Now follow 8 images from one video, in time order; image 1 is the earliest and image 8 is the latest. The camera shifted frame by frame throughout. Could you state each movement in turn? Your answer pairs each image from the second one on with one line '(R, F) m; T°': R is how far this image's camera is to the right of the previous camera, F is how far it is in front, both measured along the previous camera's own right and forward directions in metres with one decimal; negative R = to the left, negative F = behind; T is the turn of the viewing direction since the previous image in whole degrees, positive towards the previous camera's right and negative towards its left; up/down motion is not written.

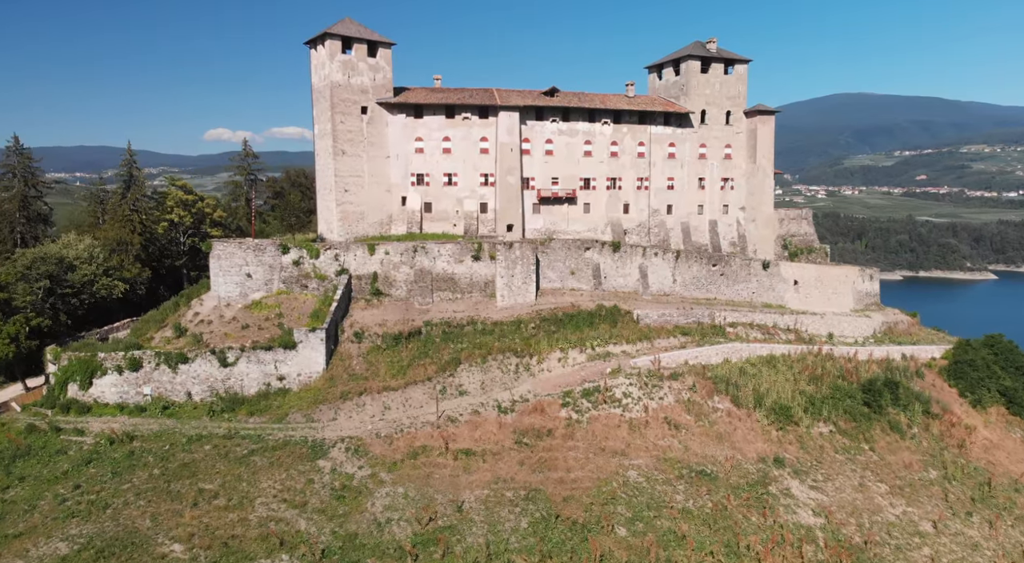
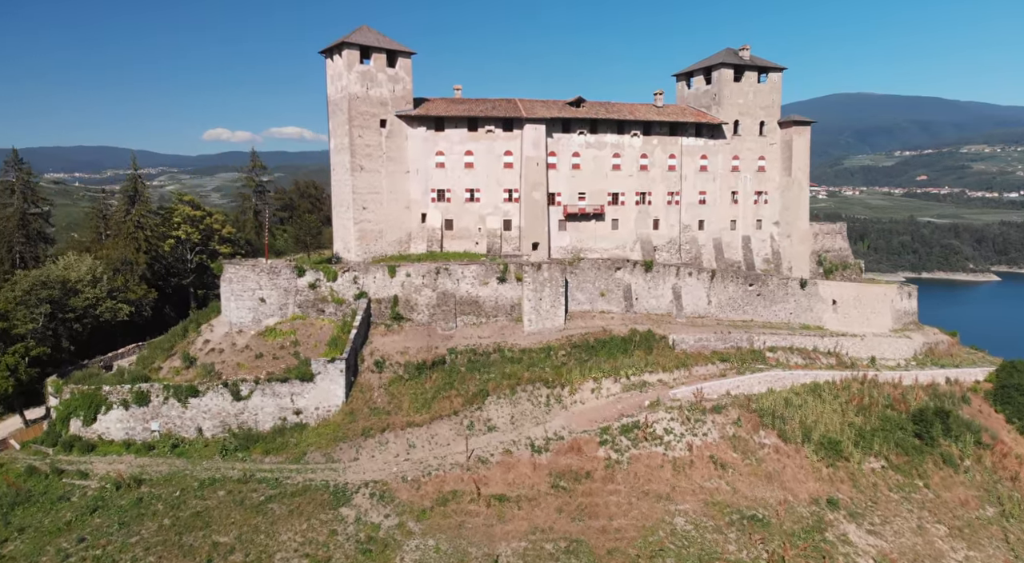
(-1.0, +1.7) m; 0°
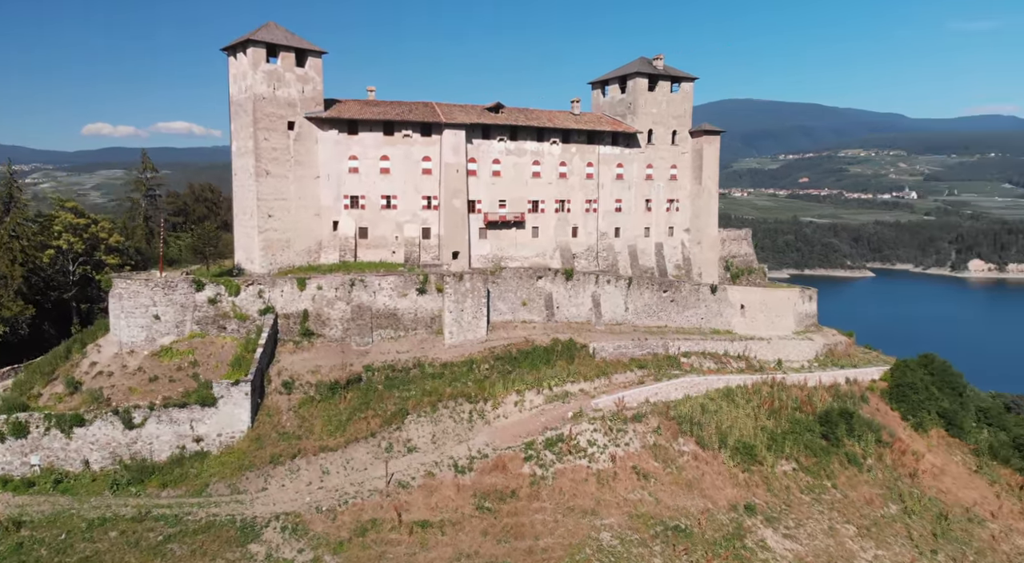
(-0.5, +0.8) m; +7°
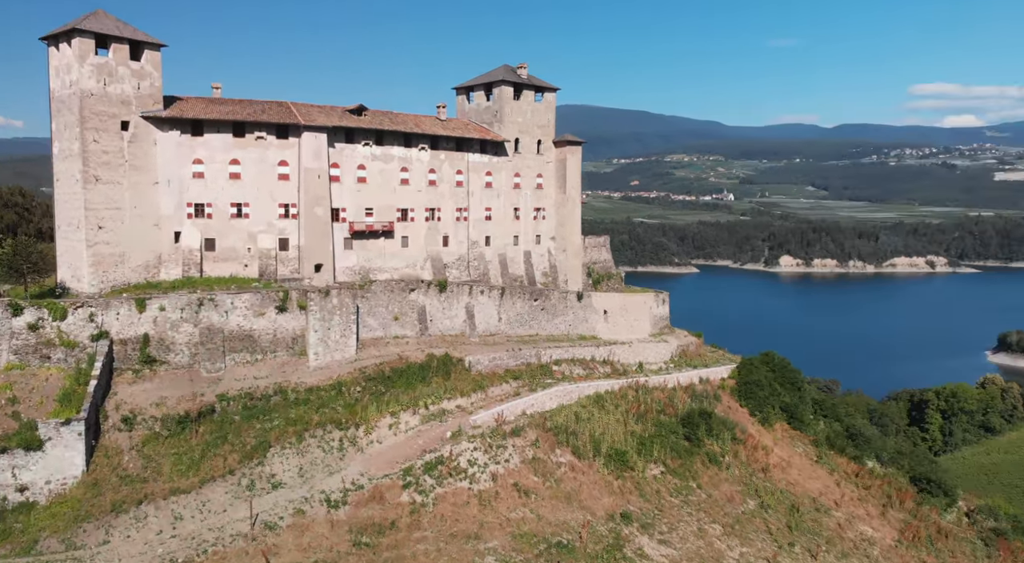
(-0.8, +1.1) m; +11°
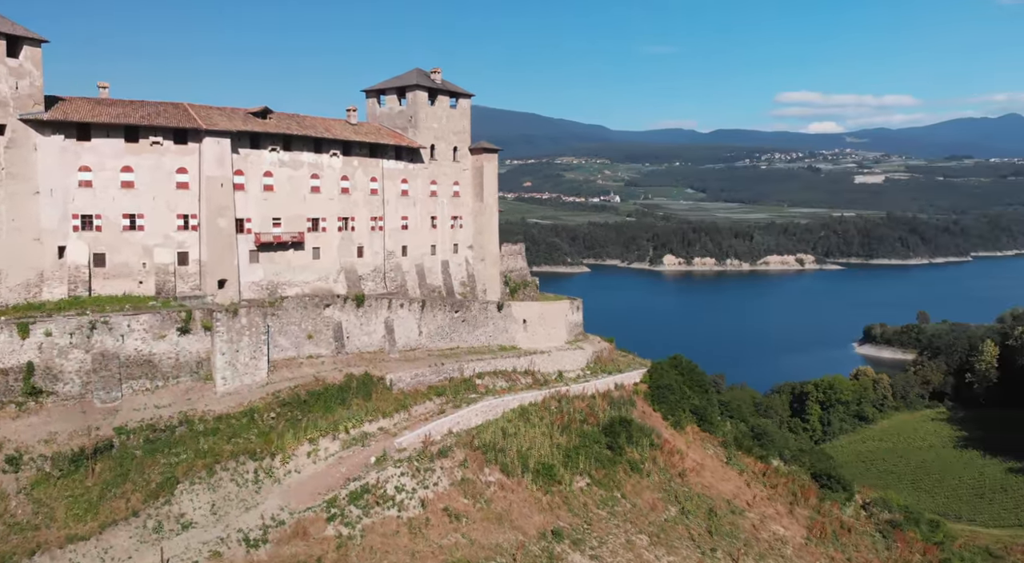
(-1.0, +0.9) m; +8°
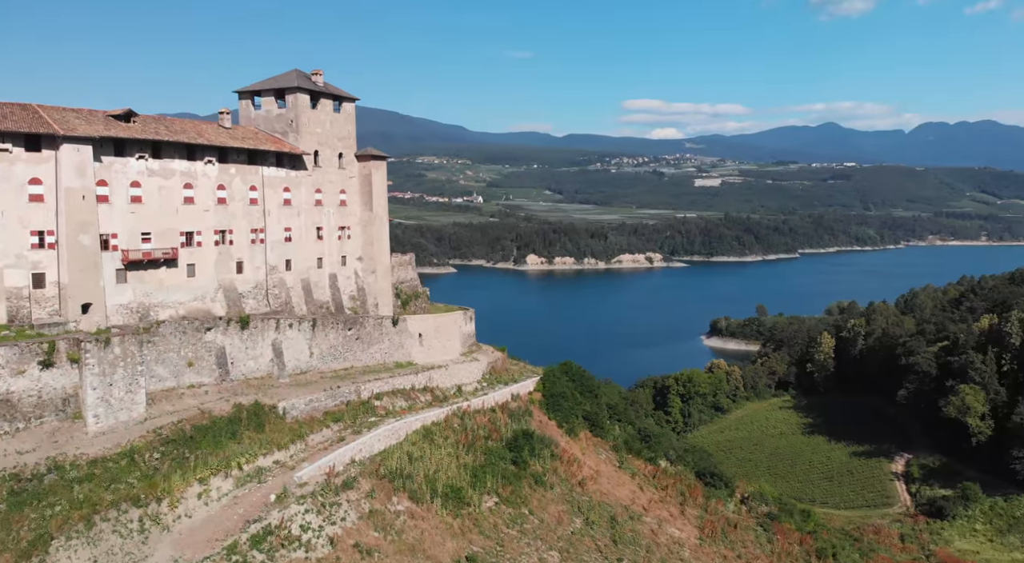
(-1.4, +1.0) m; +10°
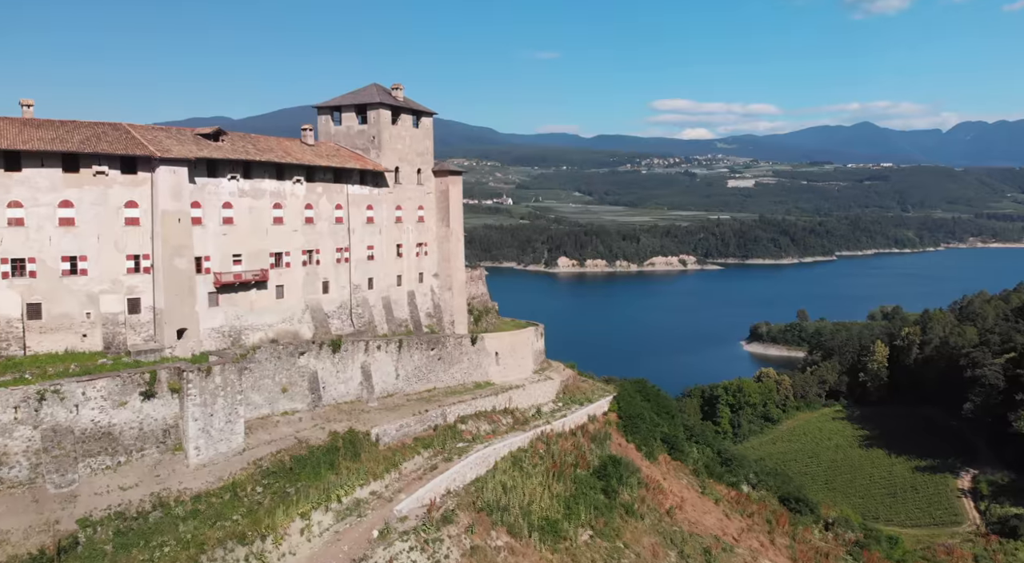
(-2.2, +1.0) m; -2°
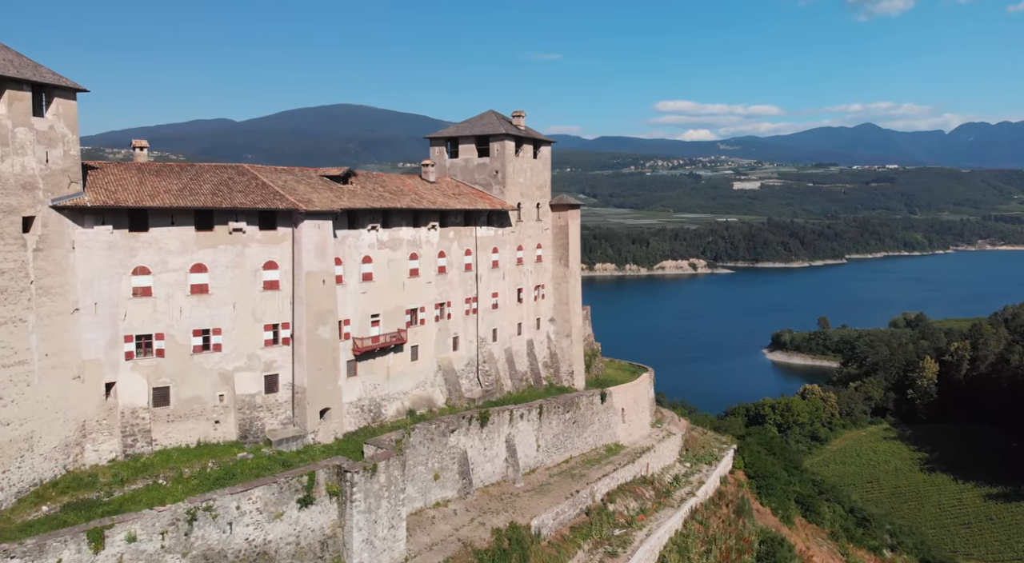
(-4.8, +3.4) m; 0°
